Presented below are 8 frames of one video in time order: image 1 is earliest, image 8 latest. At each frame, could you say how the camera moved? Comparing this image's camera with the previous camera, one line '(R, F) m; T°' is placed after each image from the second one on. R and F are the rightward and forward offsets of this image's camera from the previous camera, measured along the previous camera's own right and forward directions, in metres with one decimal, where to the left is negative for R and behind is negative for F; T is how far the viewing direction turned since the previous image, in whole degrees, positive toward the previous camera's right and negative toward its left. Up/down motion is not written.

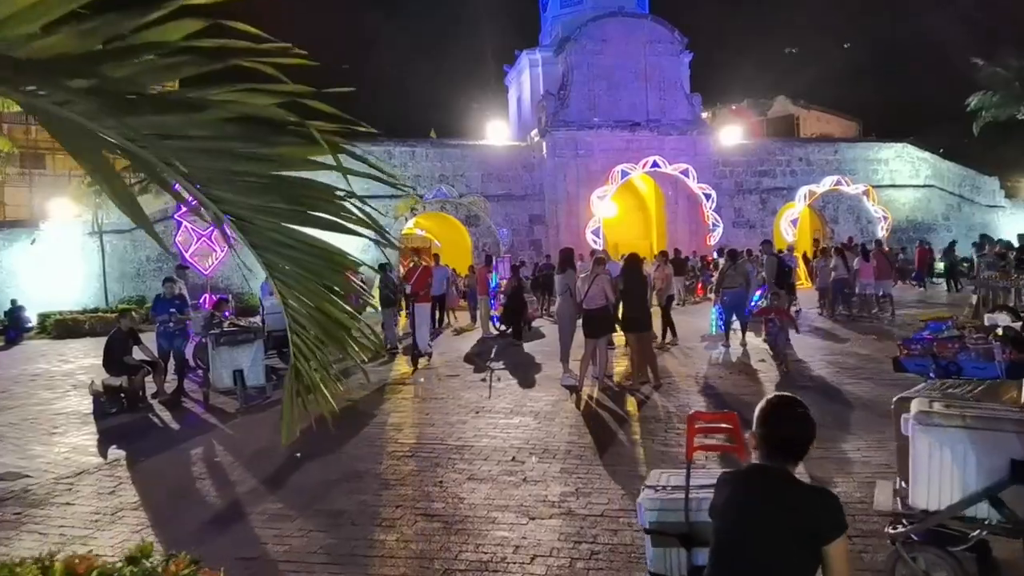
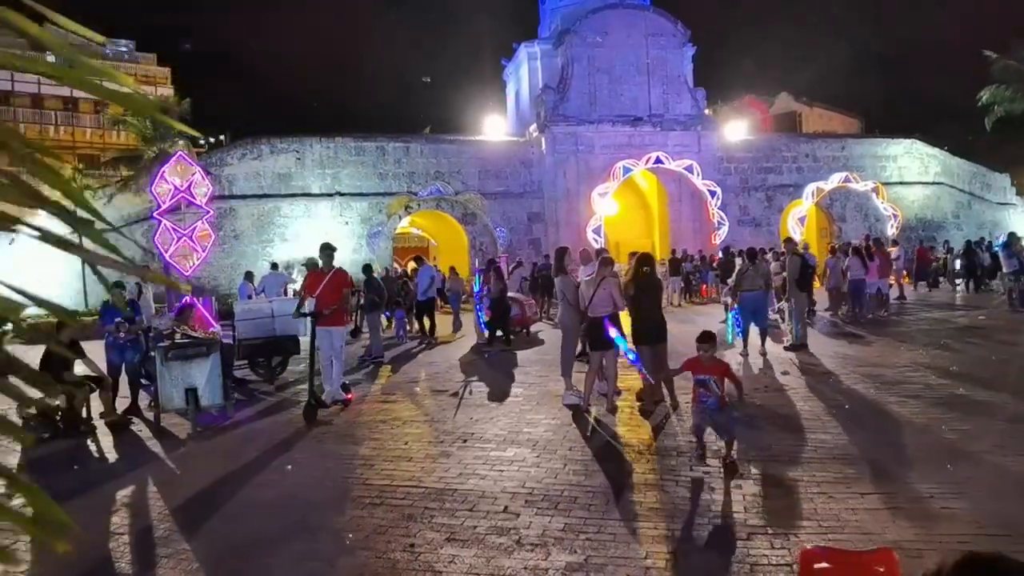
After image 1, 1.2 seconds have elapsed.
(+0.1, +1.2) m; 0°
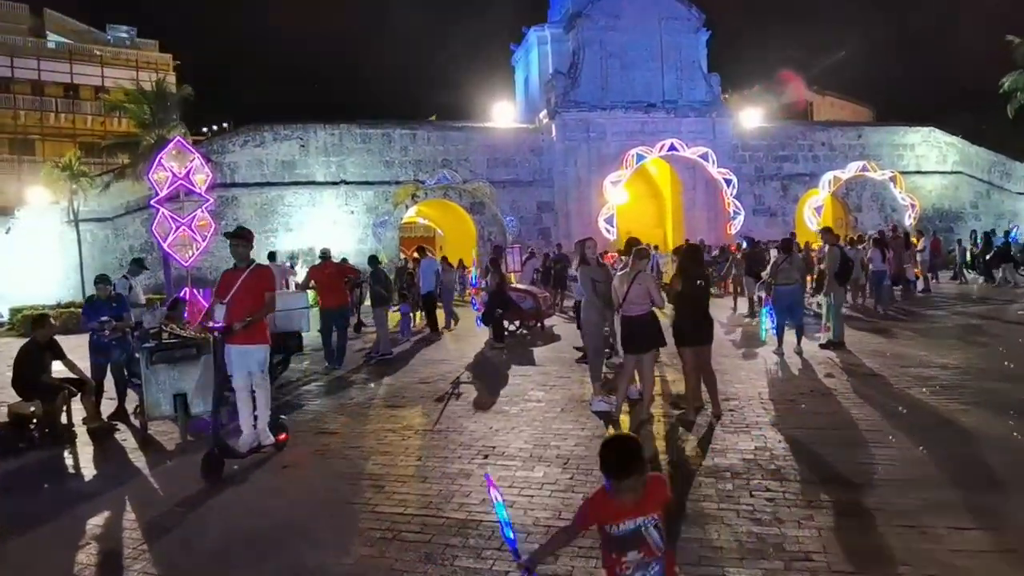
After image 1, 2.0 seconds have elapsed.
(-0.2, +0.8) m; 0°
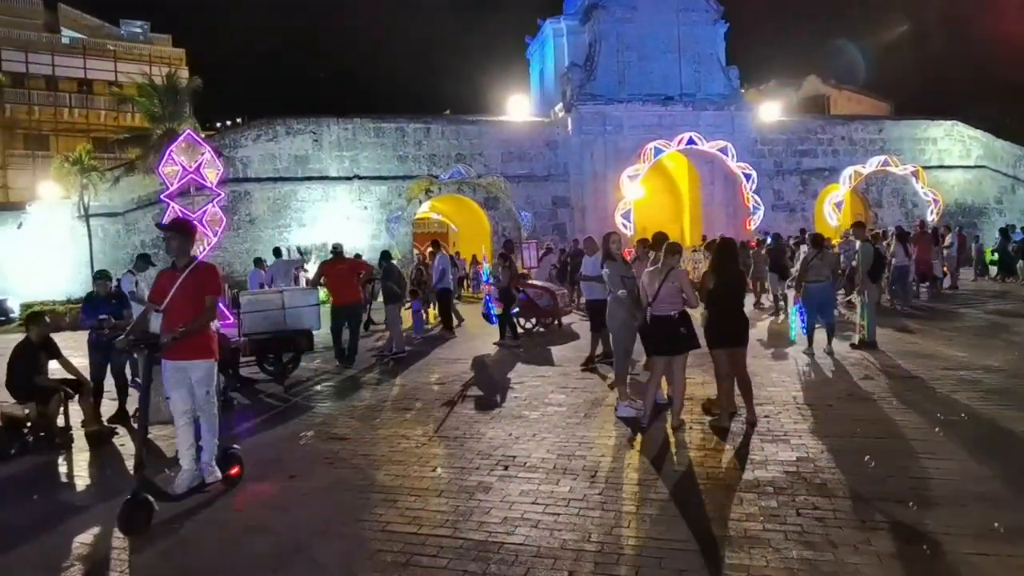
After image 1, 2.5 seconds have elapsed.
(-0.1, +0.4) m; -1°
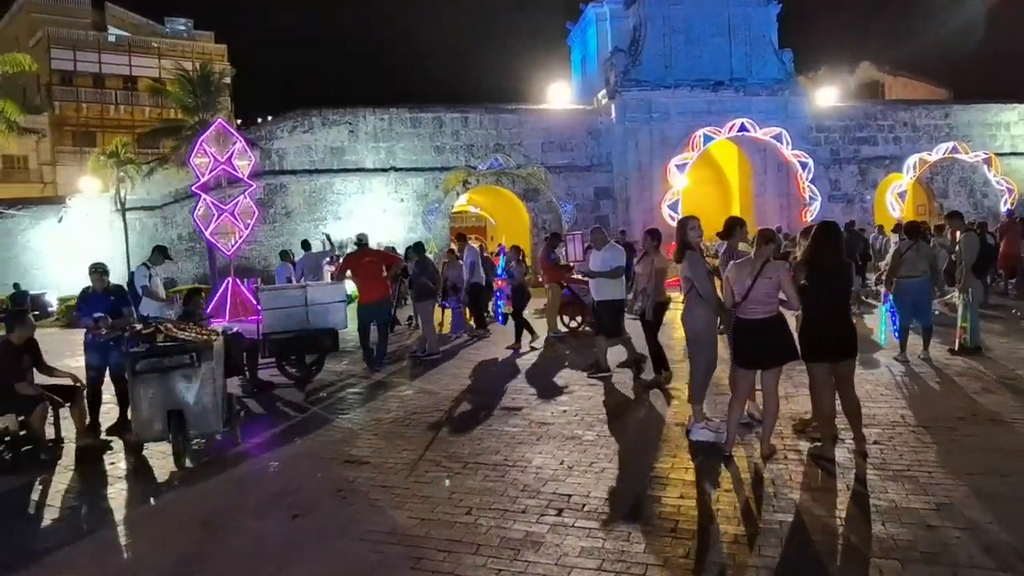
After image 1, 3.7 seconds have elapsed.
(-0.1, +1.2) m; -3°
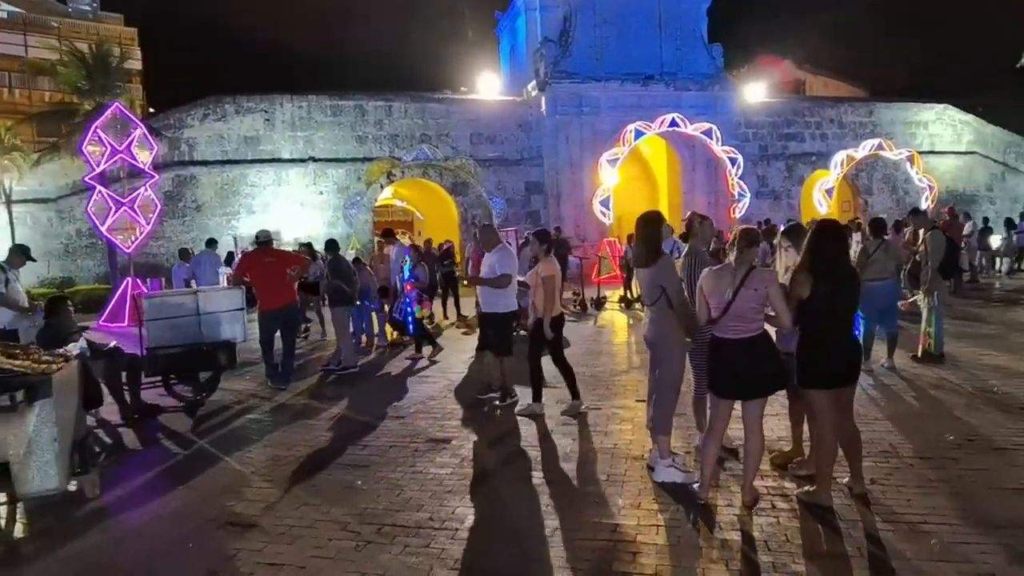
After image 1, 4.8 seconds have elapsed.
(0.0, +1.1) m; +5°
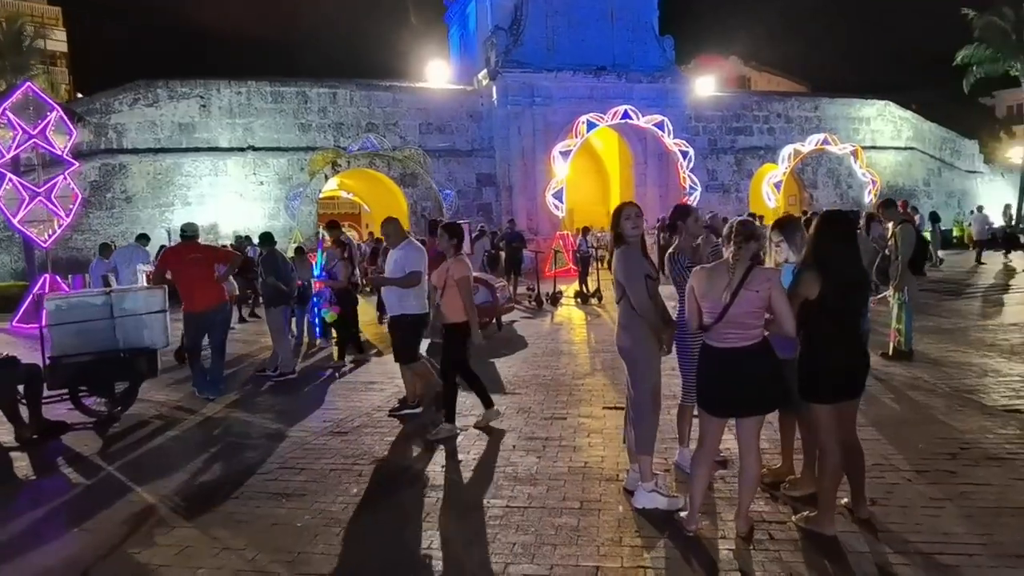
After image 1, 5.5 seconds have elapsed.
(-0.1, +0.7) m; +4°
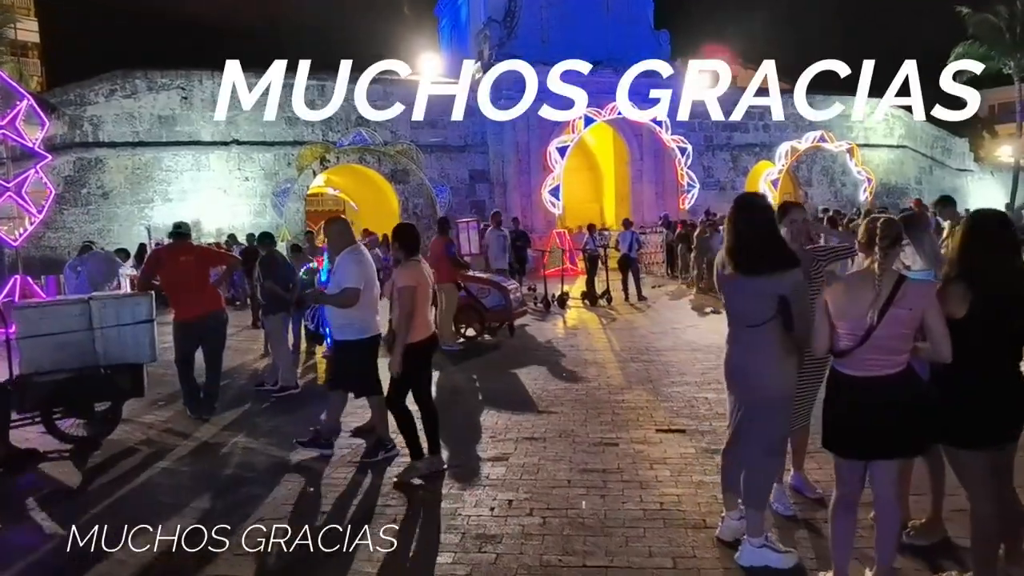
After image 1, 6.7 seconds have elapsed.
(-0.5, +0.8) m; +1°
